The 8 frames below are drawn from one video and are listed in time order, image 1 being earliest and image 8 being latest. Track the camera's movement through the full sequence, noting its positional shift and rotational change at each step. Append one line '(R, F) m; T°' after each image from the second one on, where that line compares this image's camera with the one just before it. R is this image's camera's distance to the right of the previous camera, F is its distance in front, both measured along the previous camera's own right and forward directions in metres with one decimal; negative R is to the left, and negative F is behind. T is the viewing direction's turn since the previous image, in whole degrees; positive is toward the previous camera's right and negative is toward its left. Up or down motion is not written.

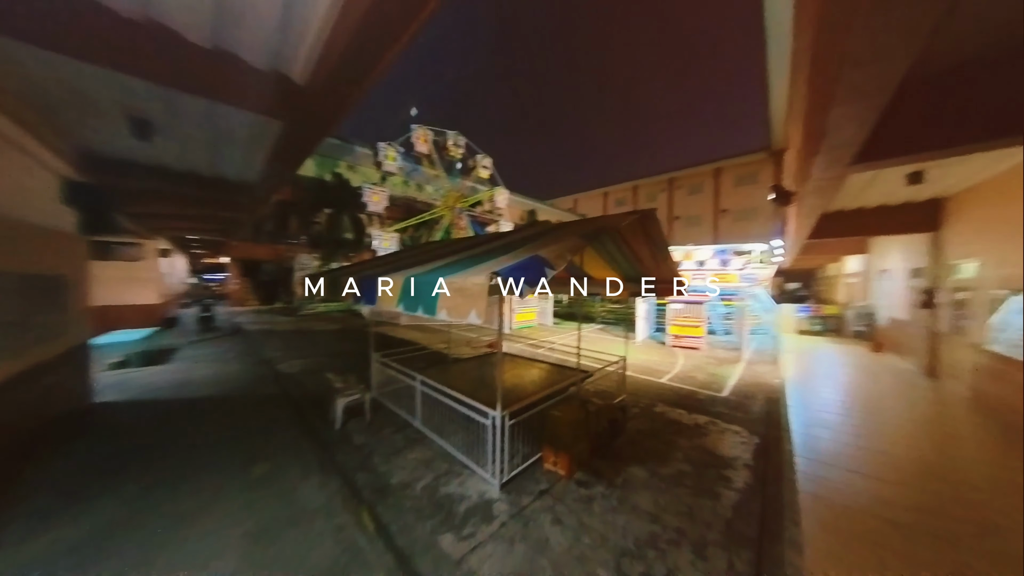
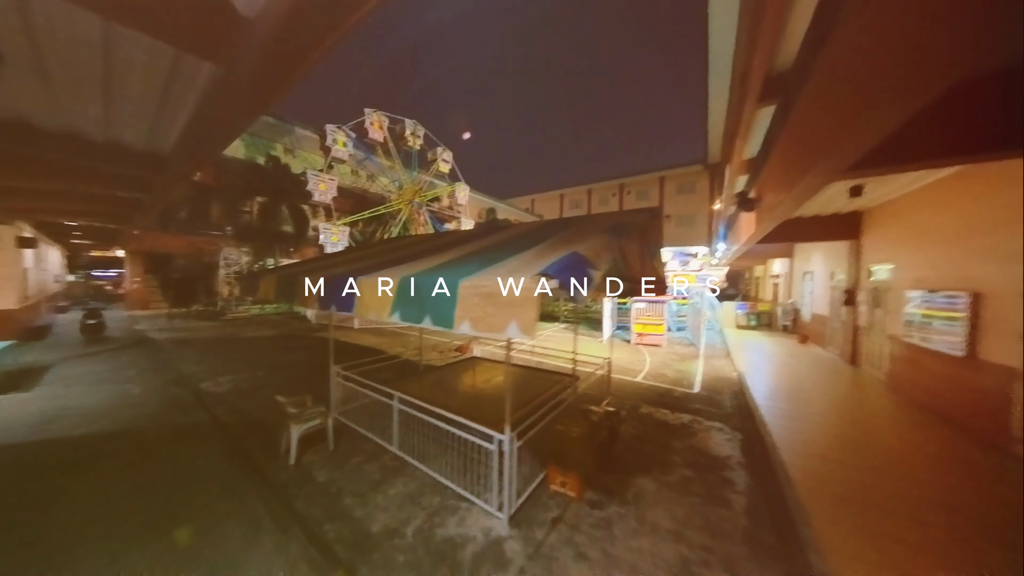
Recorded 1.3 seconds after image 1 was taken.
(-0.6, +0.5) m; +9°
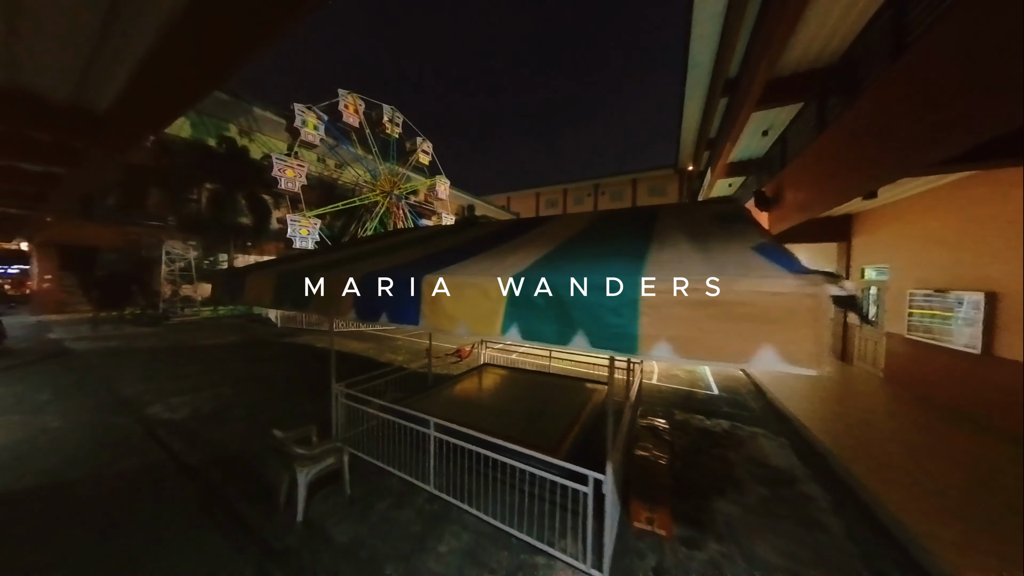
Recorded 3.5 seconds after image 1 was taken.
(-0.9, +0.7) m; +6°
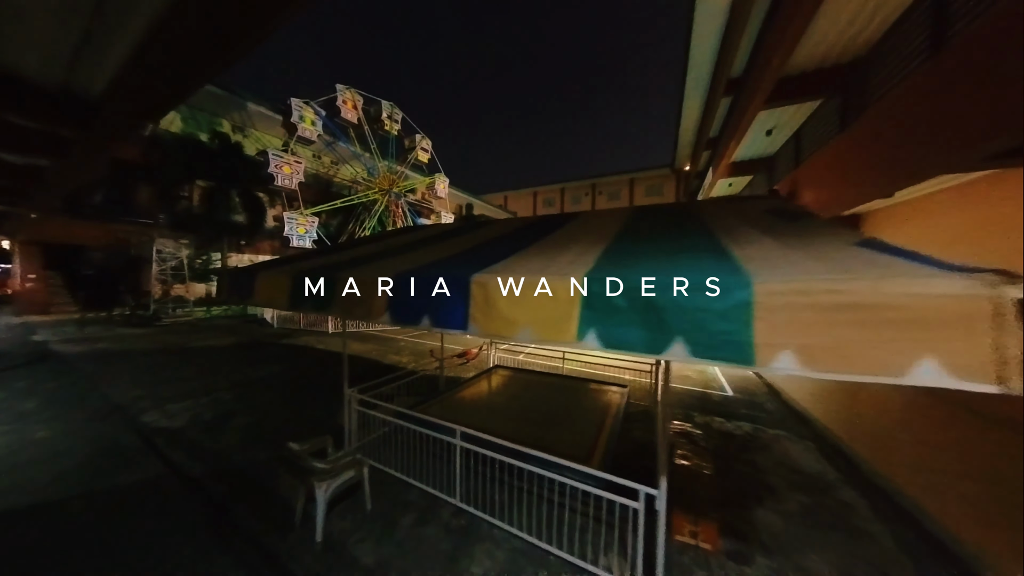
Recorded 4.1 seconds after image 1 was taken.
(-0.3, +0.2) m; +1°
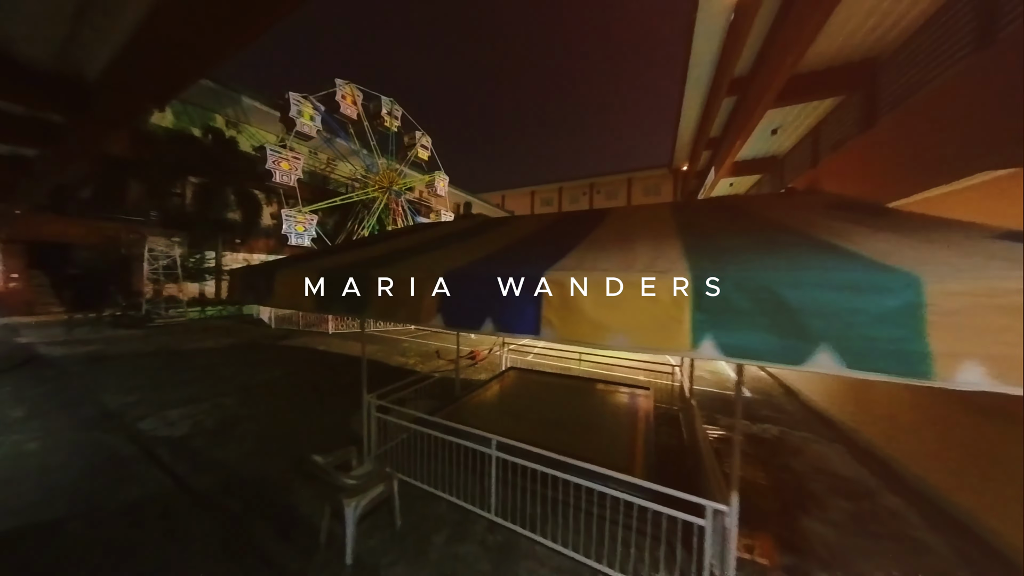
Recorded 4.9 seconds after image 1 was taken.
(-0.4, +0.2) m; +1°
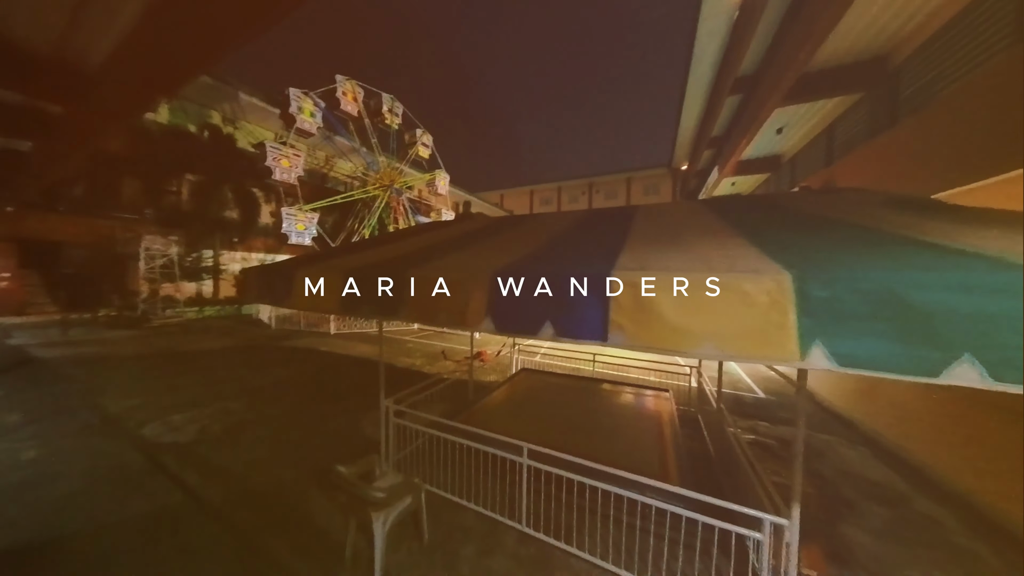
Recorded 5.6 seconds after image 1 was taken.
(-0.3, +0.1) m; +1°
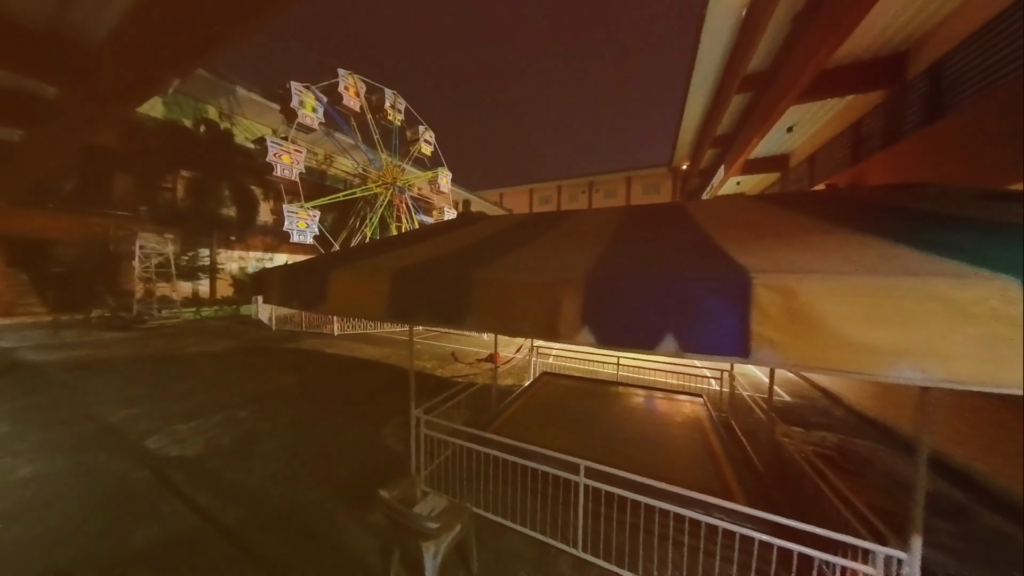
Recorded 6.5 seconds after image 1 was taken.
(-0.4, +0.2) m; +1°
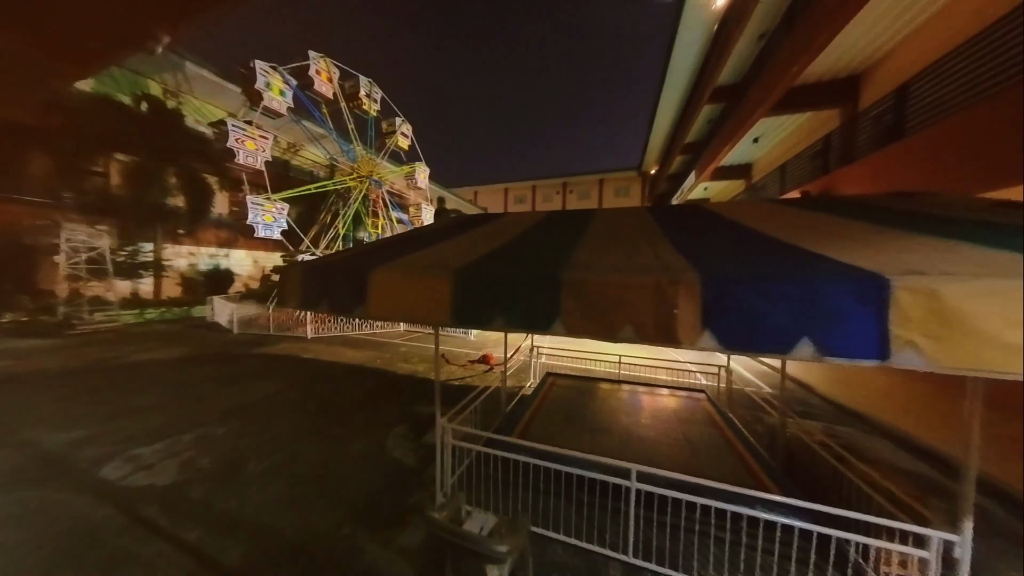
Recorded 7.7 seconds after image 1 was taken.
(-0.6, +0.2) m; +6°
